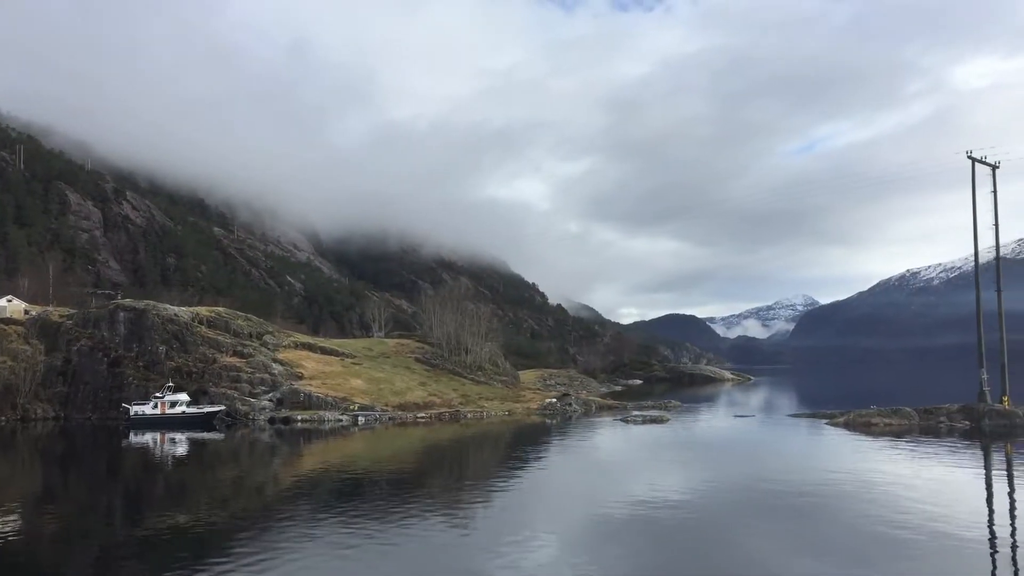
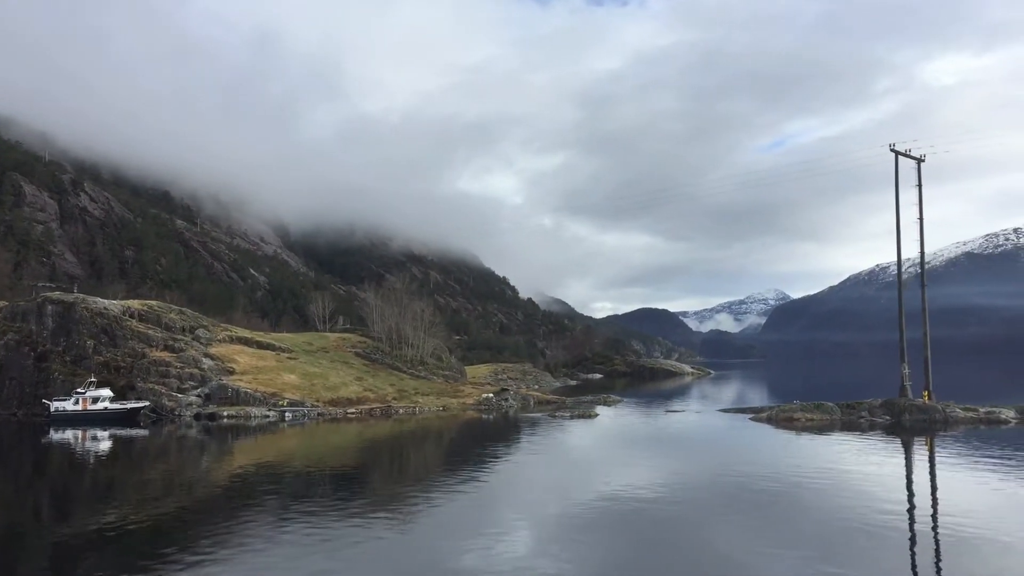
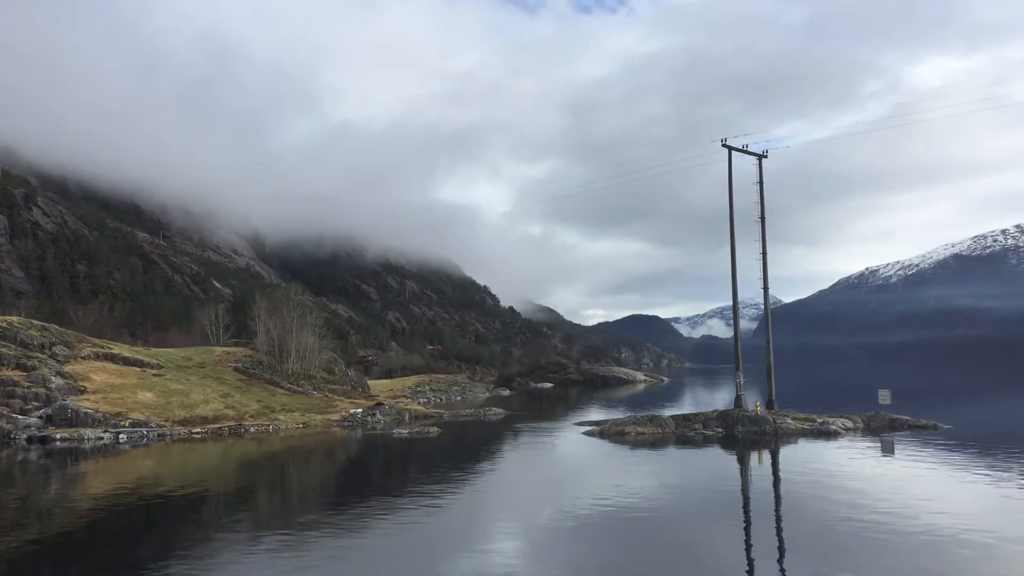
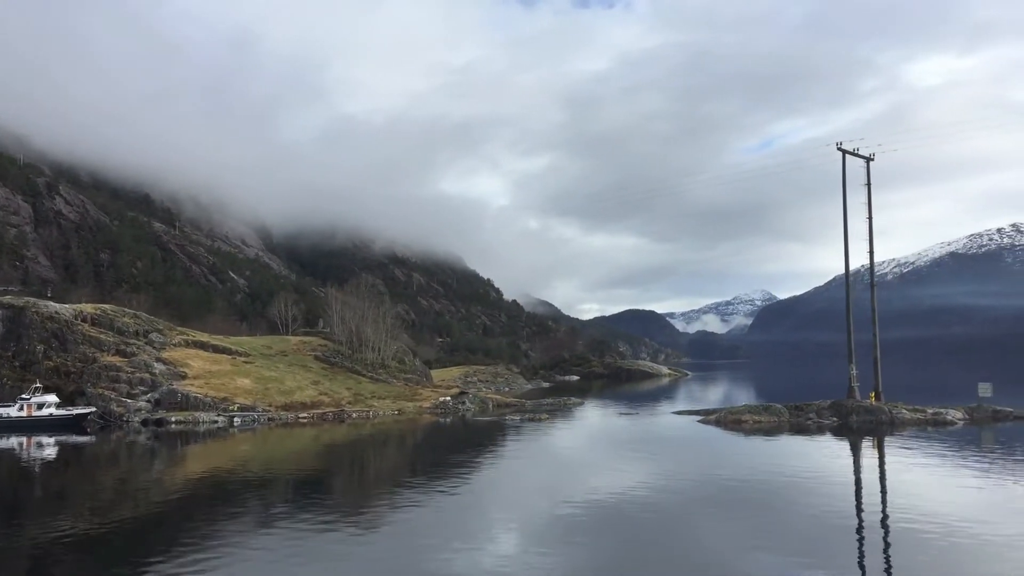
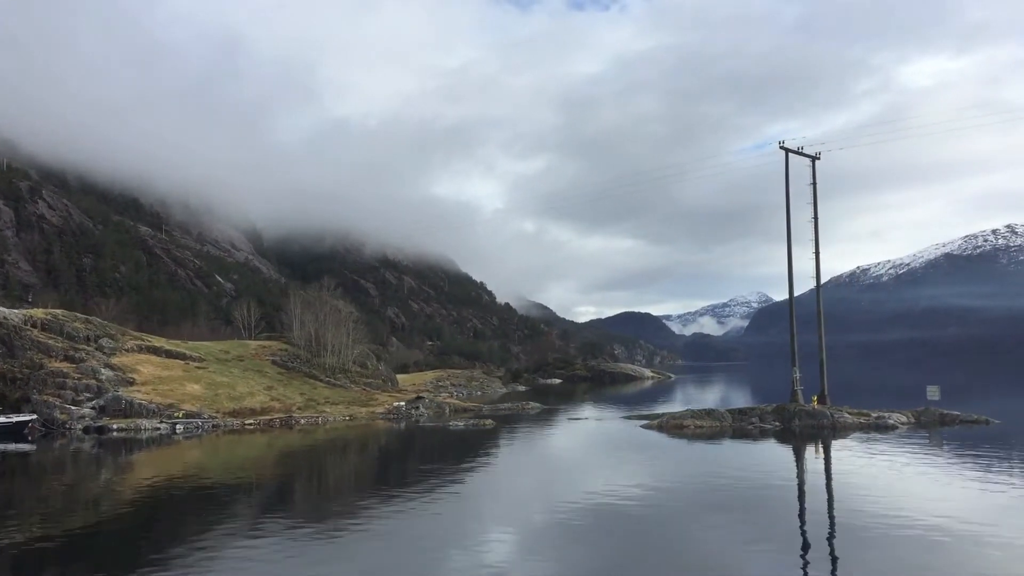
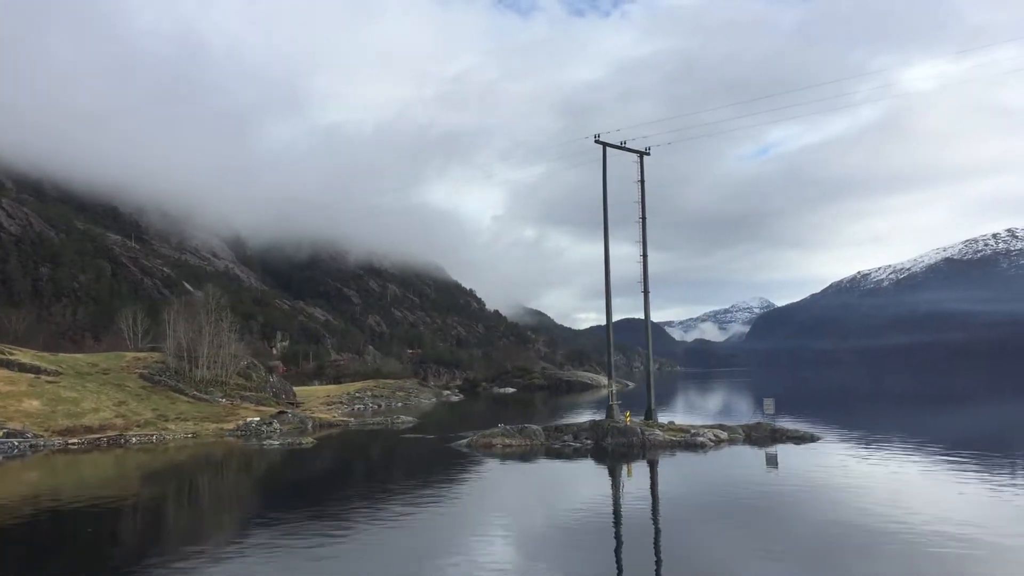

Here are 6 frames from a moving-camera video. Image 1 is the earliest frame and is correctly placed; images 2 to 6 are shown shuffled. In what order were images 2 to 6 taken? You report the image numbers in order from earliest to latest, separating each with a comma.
2, 4, 5, 3, 6
